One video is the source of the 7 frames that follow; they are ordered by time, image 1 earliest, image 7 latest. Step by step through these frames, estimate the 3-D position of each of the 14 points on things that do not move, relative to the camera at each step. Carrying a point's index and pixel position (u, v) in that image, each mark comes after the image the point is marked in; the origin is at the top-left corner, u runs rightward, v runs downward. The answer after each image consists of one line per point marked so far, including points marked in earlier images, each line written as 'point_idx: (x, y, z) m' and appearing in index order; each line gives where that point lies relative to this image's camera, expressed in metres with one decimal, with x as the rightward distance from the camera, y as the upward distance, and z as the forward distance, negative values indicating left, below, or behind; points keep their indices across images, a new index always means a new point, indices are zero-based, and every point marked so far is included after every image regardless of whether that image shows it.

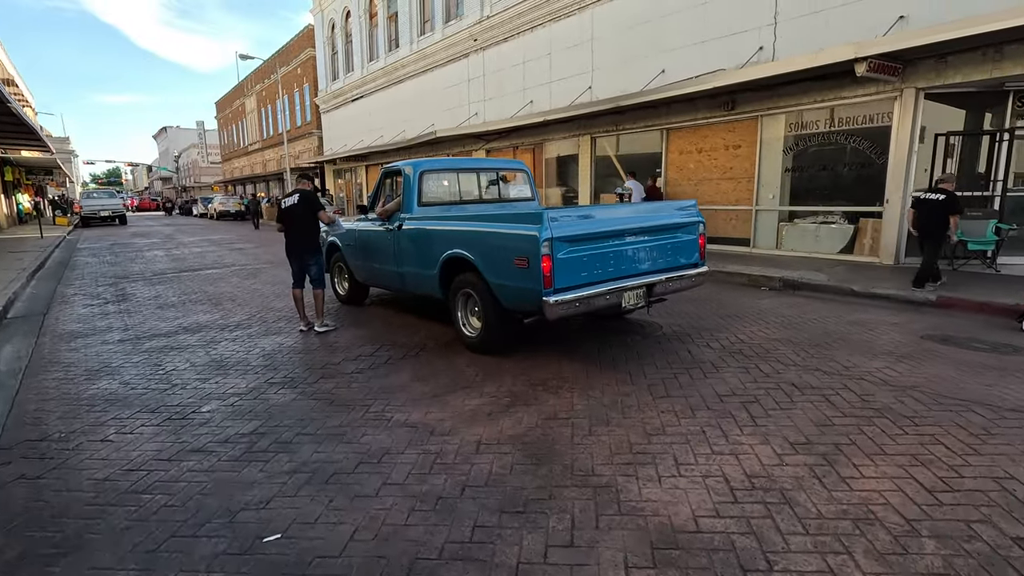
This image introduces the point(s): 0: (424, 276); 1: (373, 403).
0: (-1.0, +0.1, +6.2) m
1: (-1.1, -0.9, +4.4) m
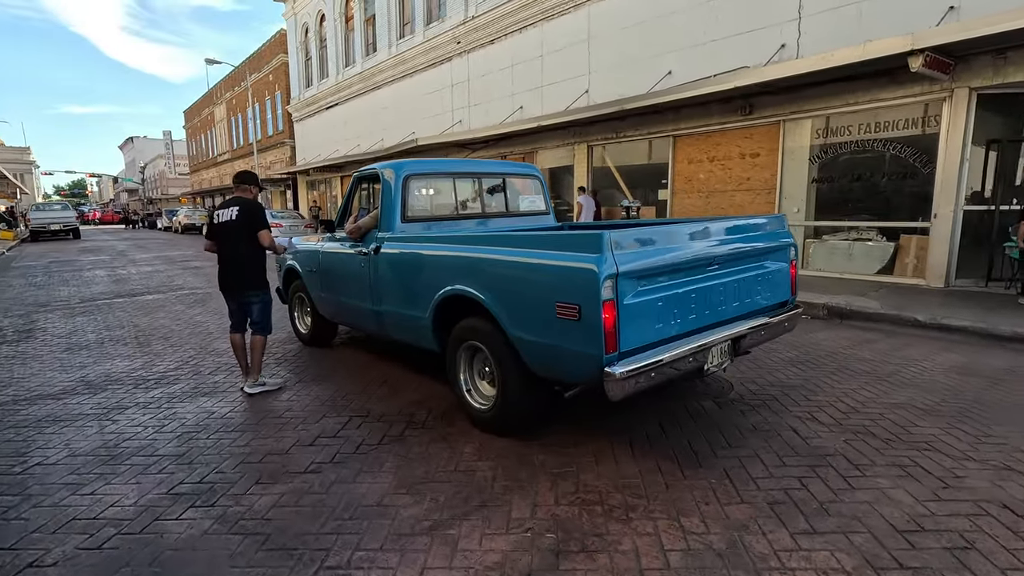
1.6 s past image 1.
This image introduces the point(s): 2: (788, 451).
0: (-0.8, -0.3, +4.5) m
1: (-0.9, -1.3, +2.7) m
2: (+1.8, -1.0, +3.4) m
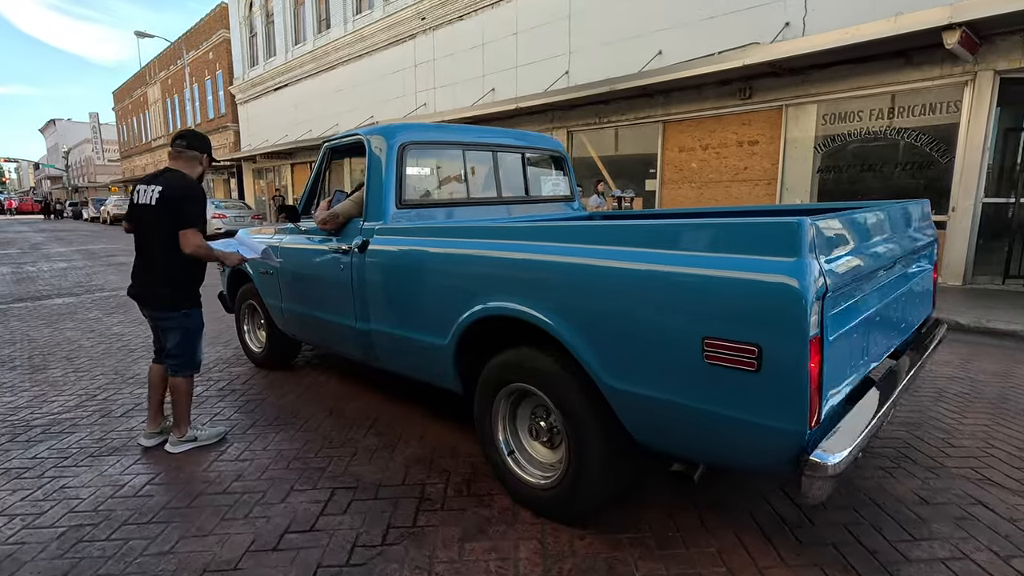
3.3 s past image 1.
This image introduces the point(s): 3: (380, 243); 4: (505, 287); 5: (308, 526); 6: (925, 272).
0: (-0.6, -0.3, +3.2) m
1: (-0.5, -1.4, +1.4) m
2: (+2.1, -1.1, +2.3) m
3: (-0.8, +0.3, +3.4) m
4: (0.0, 0.0, +2.5) m
5: (-1.0, -1.2, +2.7) m
6: (+2.3, +0.1, +3.1) m
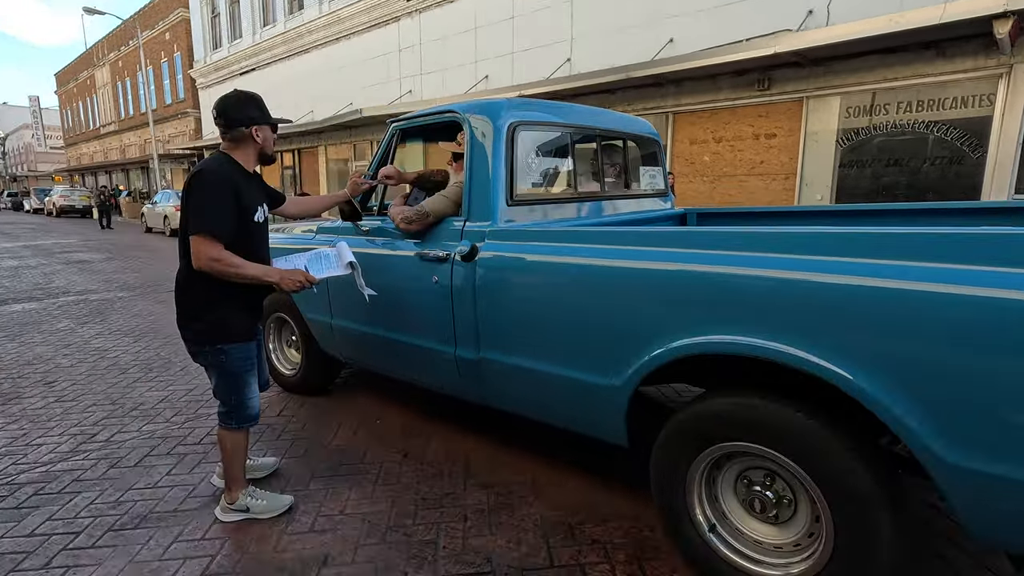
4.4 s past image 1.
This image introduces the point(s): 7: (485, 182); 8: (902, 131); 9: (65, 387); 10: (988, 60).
0: (+0.2, -0.4, +2.4) m
1: (+0.4, -1.5, +0.7) m
2: (+3.0, -1.2, +1.8) m
3: (-0.1, +0.2, +2.7) m
4: (+0.8, -0.1, +1.9) m
5: (-0.2, -1.3, +1.9) m
6: (+3.1, 0.0, +2.5) m
7: (-0.1, +0.6, +2.9) m
8: (+7.0, +2.8, +9.6) m
9: (-3.8, -0.8, +4.6) m
10: (+7.7, +3.7, +8.6) m
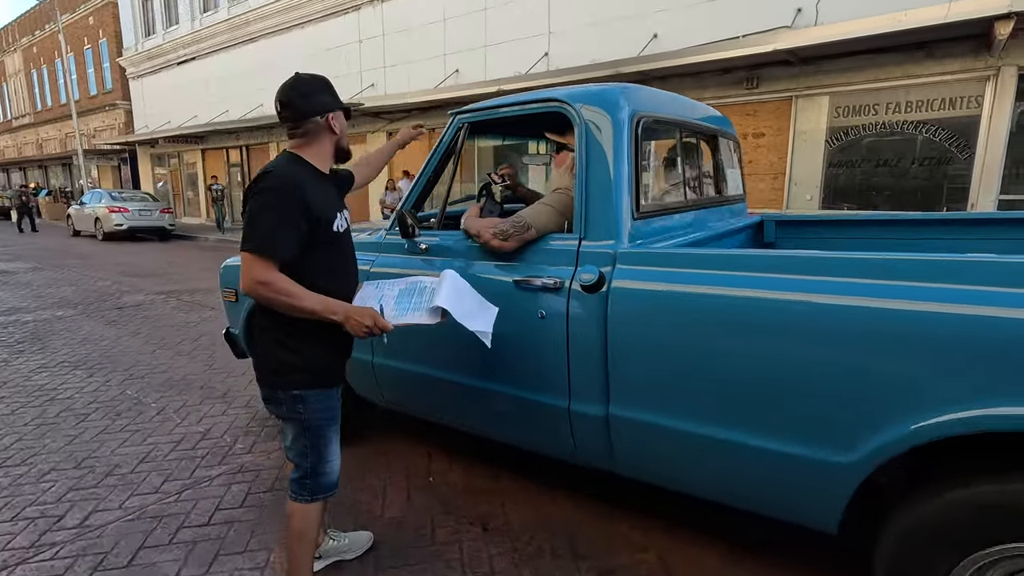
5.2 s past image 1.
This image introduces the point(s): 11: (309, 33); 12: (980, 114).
0: (+0.8, -0.6, +1.9) m
1: (+1.2, -1.7, +0.2) m
2: (+3.6, -1.3, +1.5) m
3: (+0.5, 0.0, +2.1) m
4: (+1.5, -0.2, +1.3) m
5: (+0.5, -1.4, +1.3) m
6: (+3.7, -0.1, +2.2) m
7: (+0.4, +0.4, +2.3) m
8: (+6.8, +2.8, +9.7) m
9: (-3.4, -1.1, +3.7) m
10: (+7.6, +3.7, +8.7) m
11: (-7.2, +9.0, +18.9) m
12: (+7.7, +2.9, +8.9) m
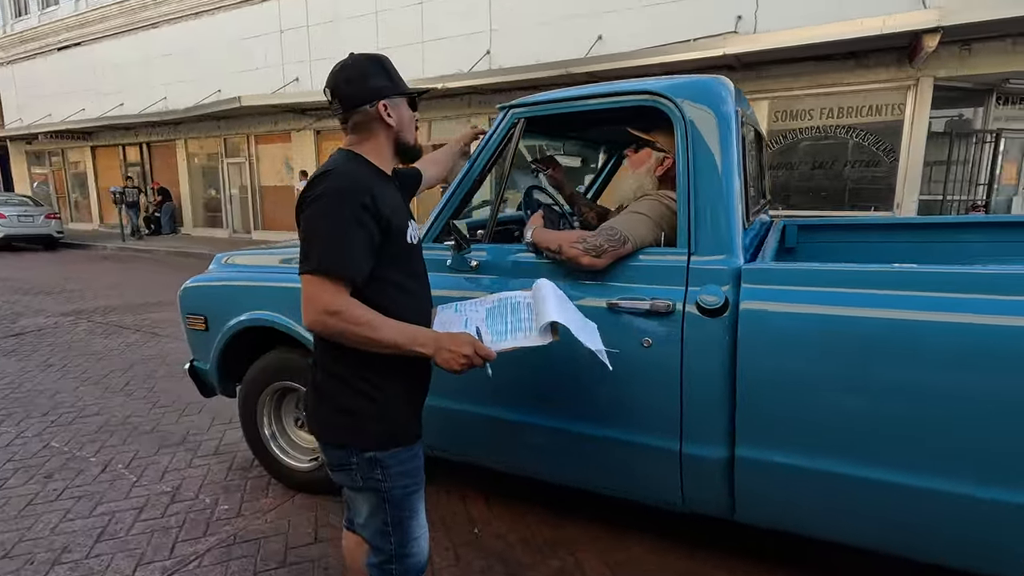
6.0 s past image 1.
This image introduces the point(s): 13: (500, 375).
0: (+1.2, -0.6, +1.7) m
1: (+1.9, -1.7, 0.0) m
2: (+4.1, -1.3, +1.7) m
3: (+0.9, 0.0, +1.8) m
4: (+2.0, -0.3, +1.2) m
5: (+1.0, -1.5, +1.1) m
6: (+4.0, -0.1, +2.4) m
7: (+0.7, +0.3, +2.0) m
8: (+6.0, +2.9, +10.2) m
9: (-3.2, -1.3, +2.8) m
10: (+6.8, +3.8, +9.4) m
11: (-9.4, +8.6, +17.3) m
12: (+7.0, +3.0, +9.6) m
13: (-0.1, -0.4, +2.3) m
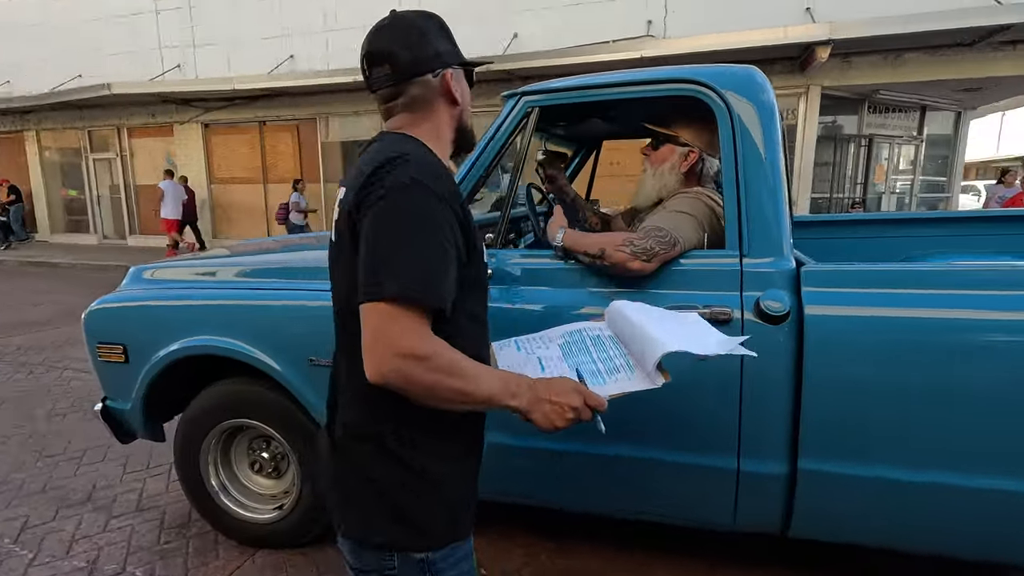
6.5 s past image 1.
0: (+1.4, -0.6, +1.6) m
1: (+2.4, -1.7, +0.1) m
2: (+4.3, -1.2, +2.2) m
3: (+1.0, 0.0, +1.7) m
4: (+2.2, -0.3, +1.3) m
5: (+1.3, -1.5, +1.0) m
6: (+4.0, 0.0, +2.9) m
7: (+0.9, +0.3, +1.8) m
8: (+4.4, +3.1, +10.9) m
9: (-3.1, -1.4, +2.0) m
10: (+5.4, +4.0, +10.2) m
11: (-12.2, +8.2, +15.1) m
12: (+5.5, +3.2, +10.4) m
13: (0.0, -0.4, +2.0) m
